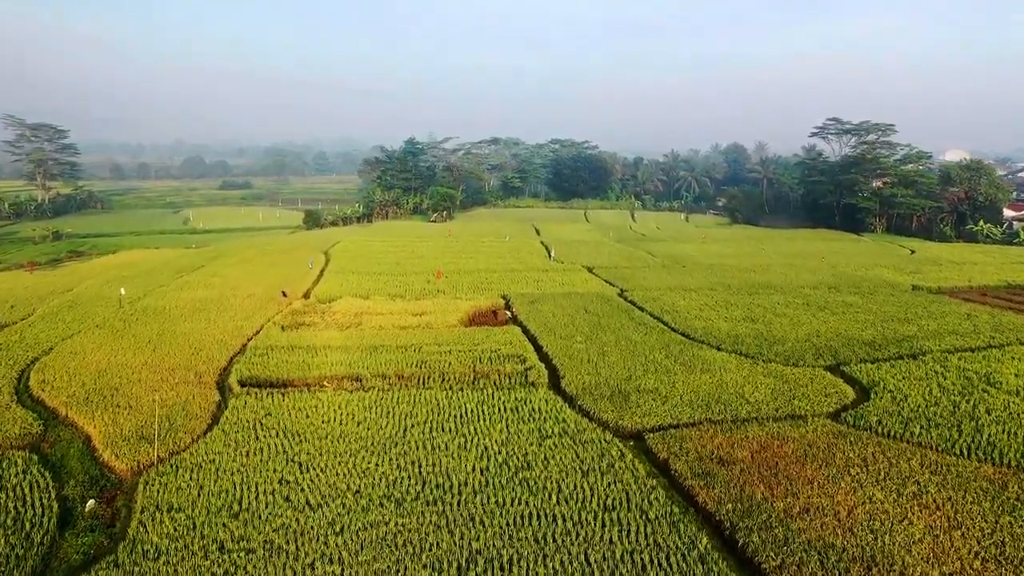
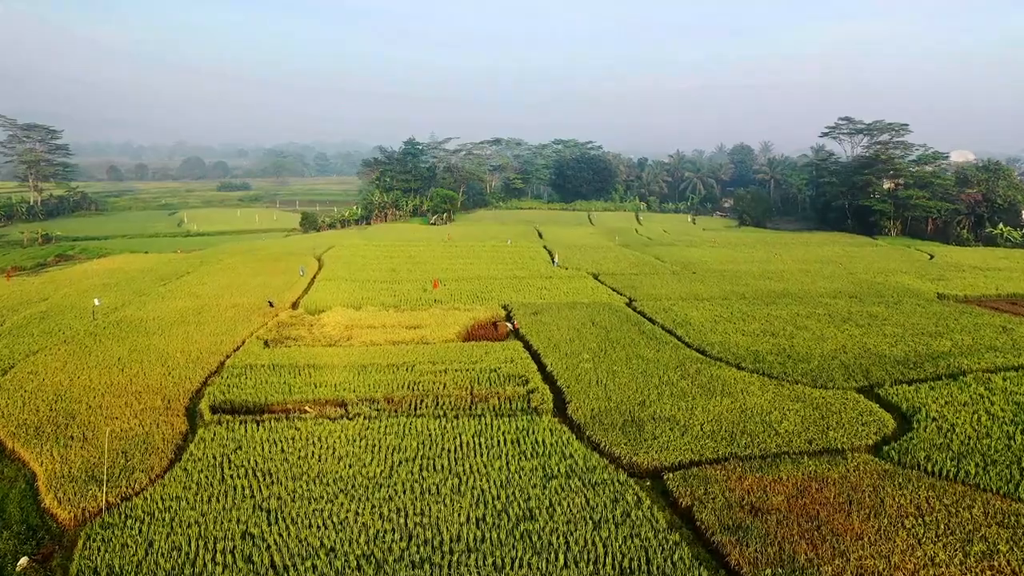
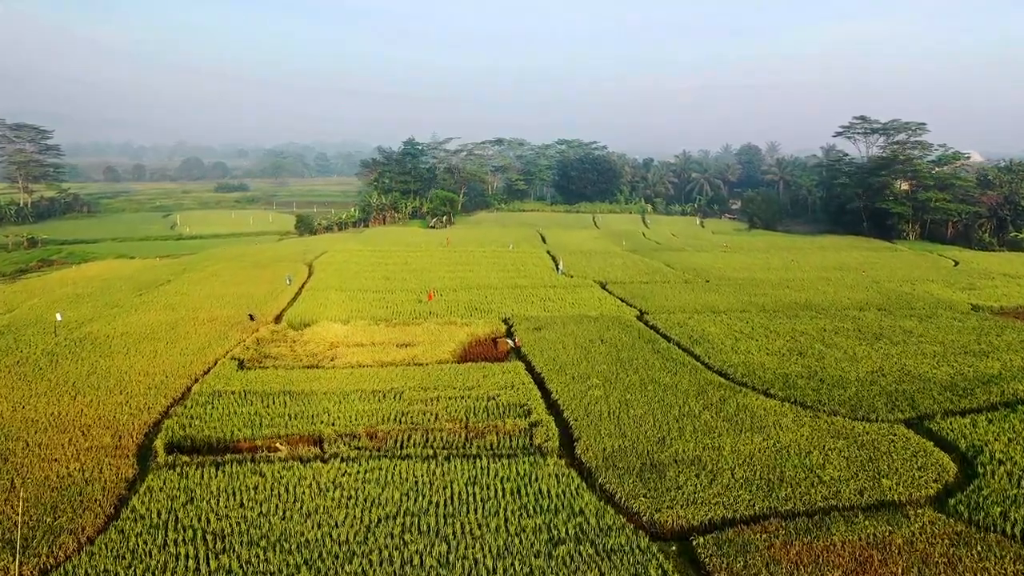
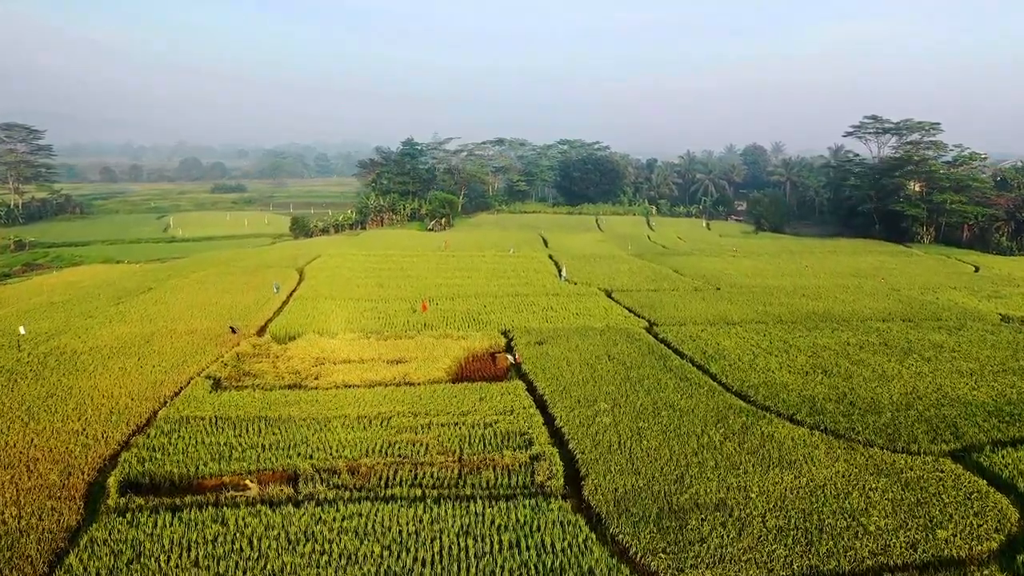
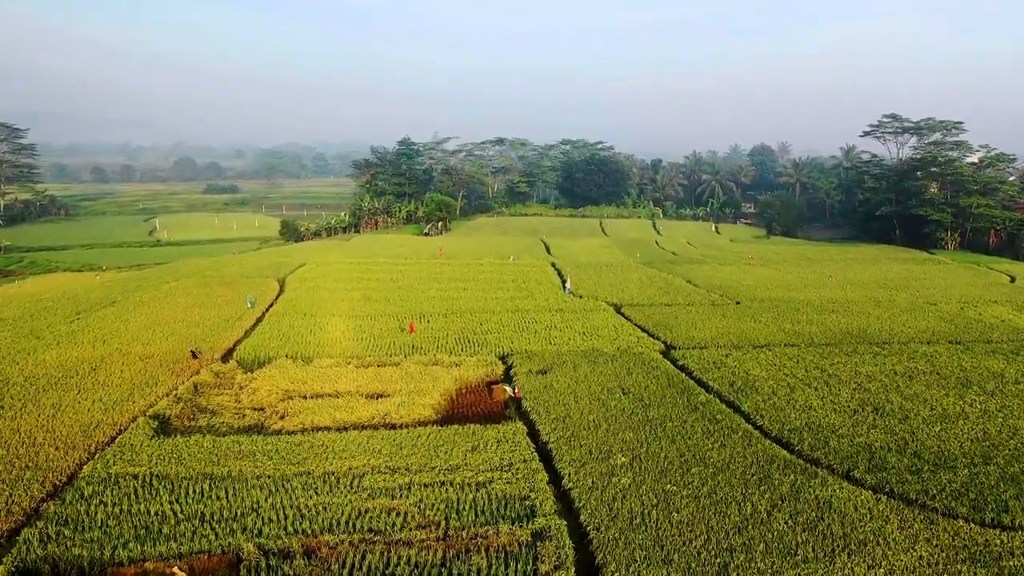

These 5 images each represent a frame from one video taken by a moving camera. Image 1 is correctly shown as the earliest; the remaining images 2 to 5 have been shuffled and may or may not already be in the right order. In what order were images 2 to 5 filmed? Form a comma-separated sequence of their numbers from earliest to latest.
2, 3, 4, 5
